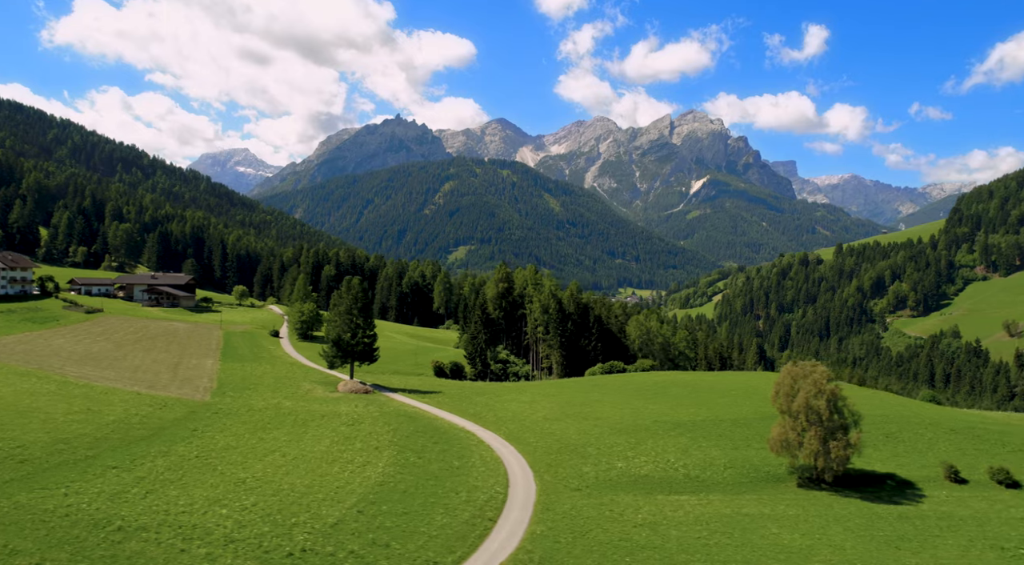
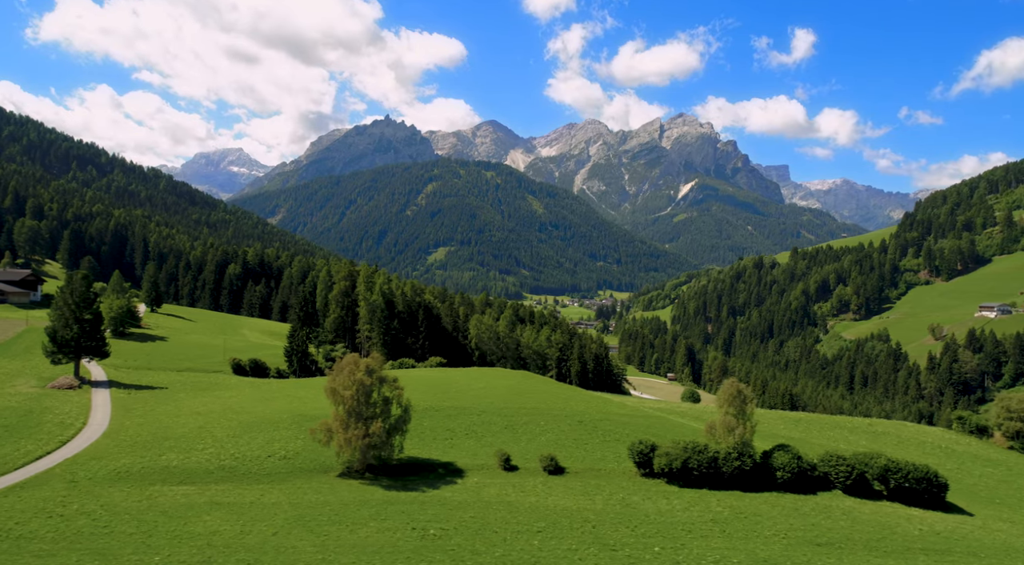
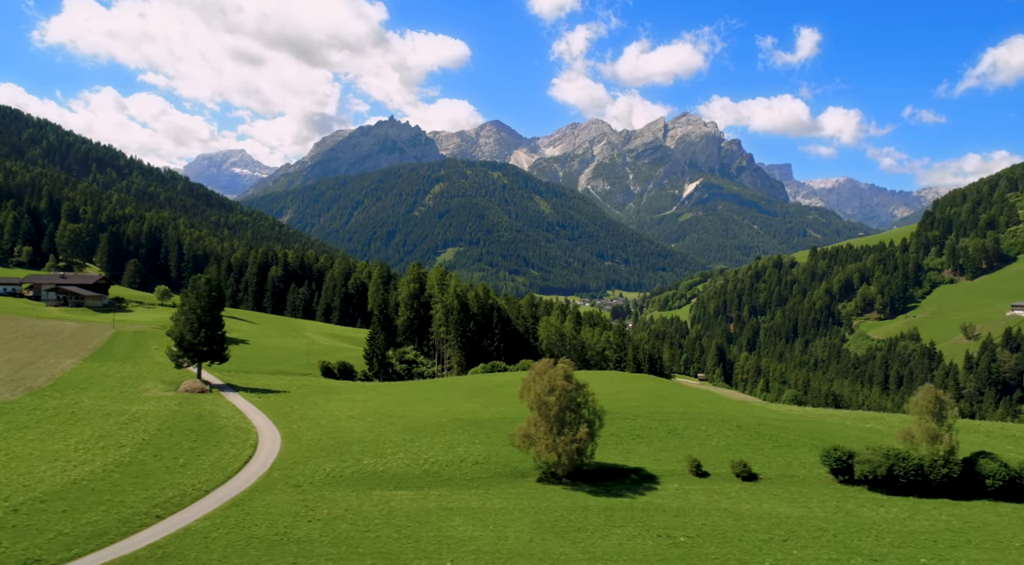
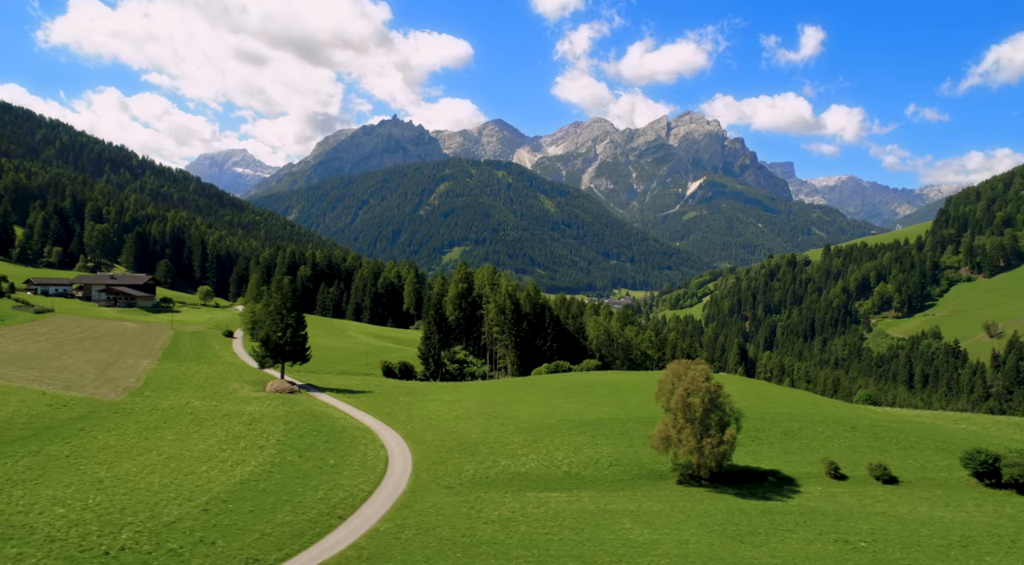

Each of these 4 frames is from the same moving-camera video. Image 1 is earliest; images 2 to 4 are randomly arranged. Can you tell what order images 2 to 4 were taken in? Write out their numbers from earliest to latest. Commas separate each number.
4, 3, 2
